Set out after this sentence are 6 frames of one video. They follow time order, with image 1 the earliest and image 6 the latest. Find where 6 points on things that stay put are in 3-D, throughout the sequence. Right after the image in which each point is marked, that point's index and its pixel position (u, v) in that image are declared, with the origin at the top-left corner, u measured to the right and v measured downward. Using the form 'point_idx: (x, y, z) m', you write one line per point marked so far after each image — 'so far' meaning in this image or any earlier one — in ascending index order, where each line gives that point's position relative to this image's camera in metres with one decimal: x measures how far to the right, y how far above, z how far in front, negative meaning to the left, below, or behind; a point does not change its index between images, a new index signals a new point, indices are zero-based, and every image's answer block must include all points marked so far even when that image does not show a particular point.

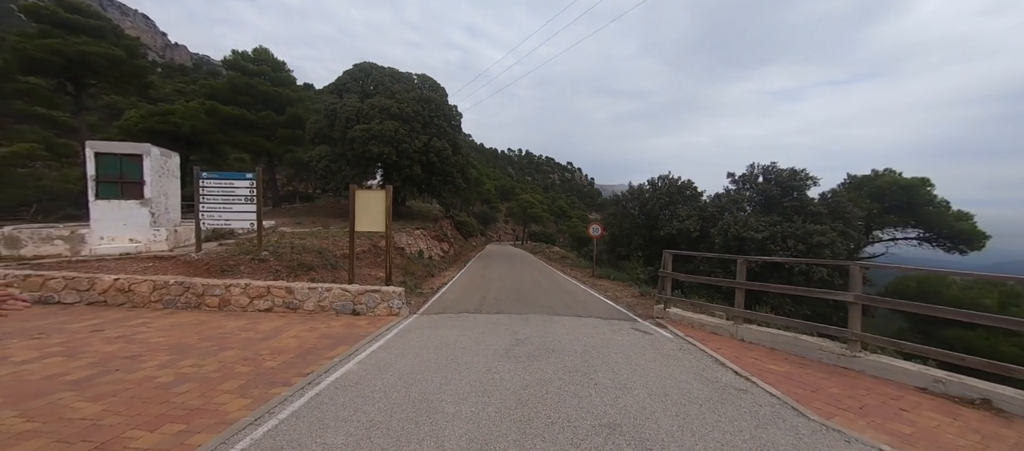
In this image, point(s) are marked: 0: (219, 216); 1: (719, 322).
0: (-8.8, +0.3, +10.1) m
1: (+5.0, -2.3, +8.2) m
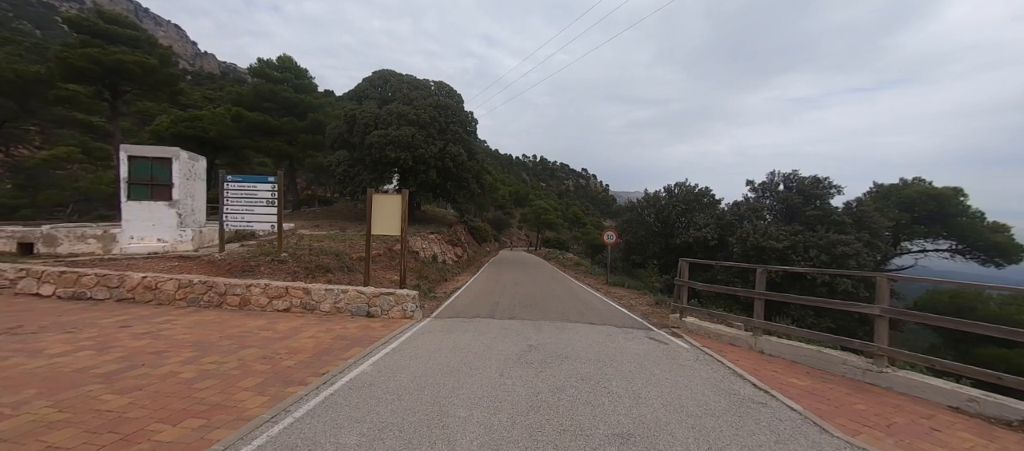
0: (-8.4, +0.2, +10.4) m
1: (+5.3, -2.5, +7.9) m
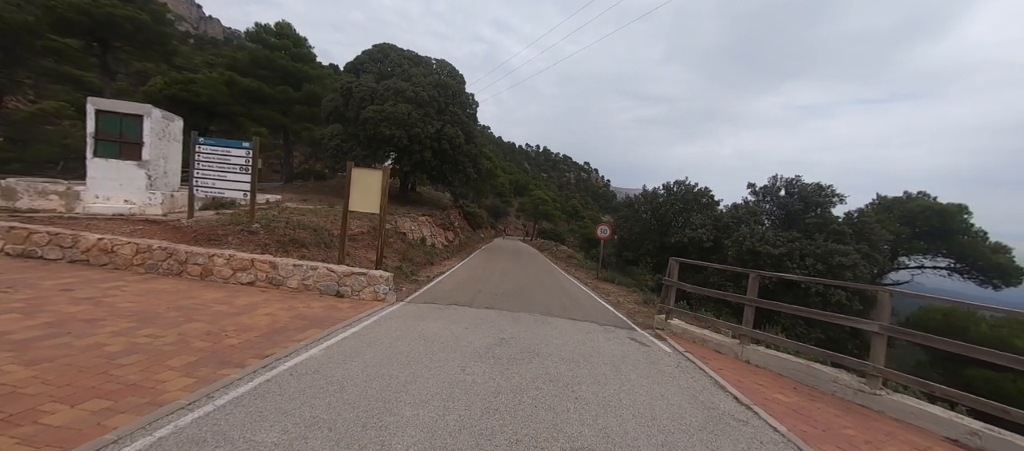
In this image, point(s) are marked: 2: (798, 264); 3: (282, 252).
0: (-8.7, +1.2, +9.8) m
1: (+4.7, -2.6, +7.5) m
2: (+16.0, -2.2, +18.8) m
3: (-6.5, -0.8, +9.6) m
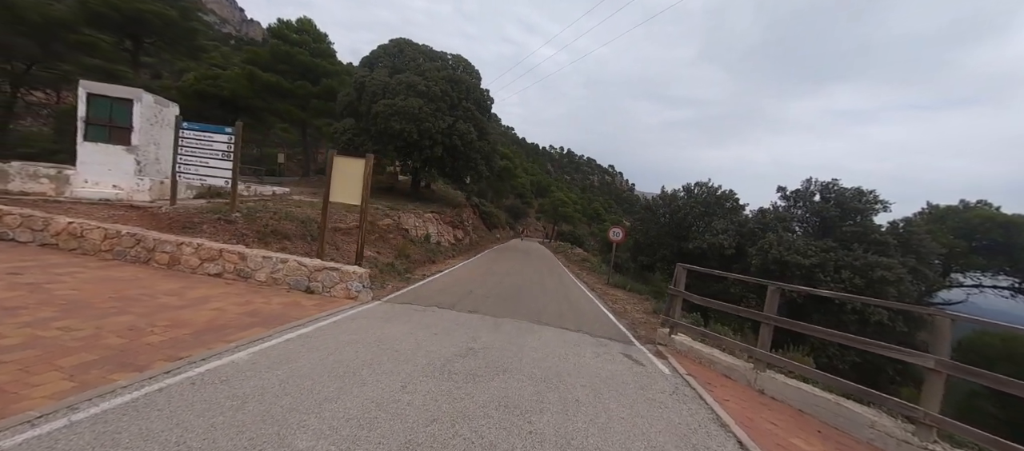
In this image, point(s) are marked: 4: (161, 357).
0: (-9.0, +1.6, +9.5) m
1: (+4.2, -2.6, +6.4) m
2: (+16.2, -2.6, +17.0) m
3: (-6.8, -0.5, +9.1) m
4: (-4.4, -1.6, +4.2) m
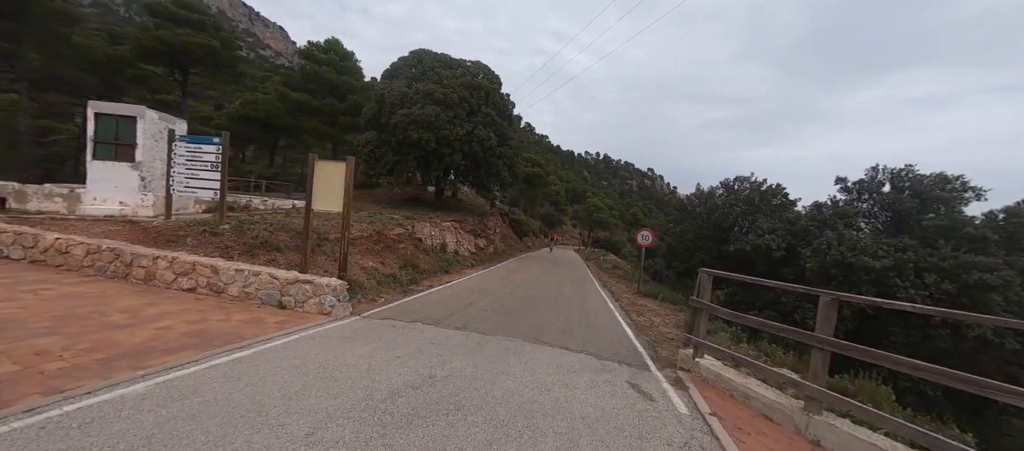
0: (-9.1, +1.2, +9.4) m
1: (+3.8, -2.5, +4.8) m
2: (+16.8, -2.4, +14.1) m
3: (-6.9, -0.8, +8.8) m
4: (-5.0, -1.7, +3.6) m
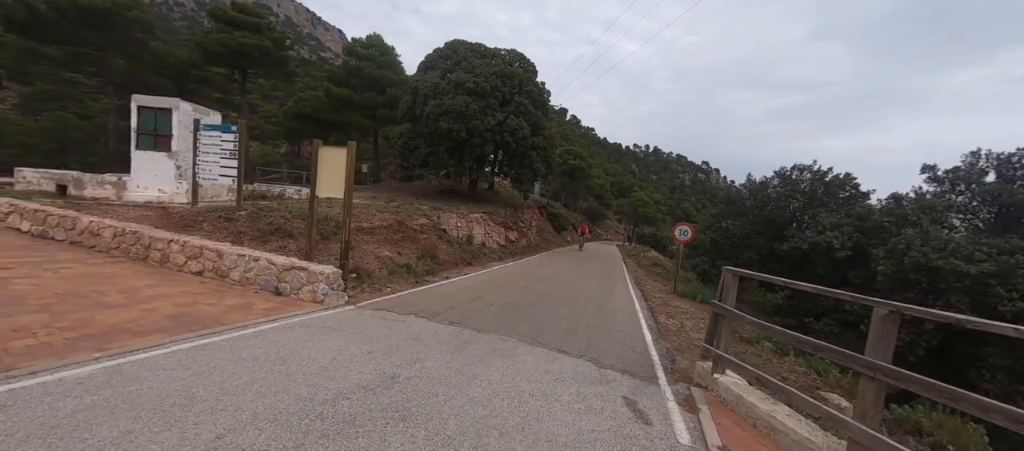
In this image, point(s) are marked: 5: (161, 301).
0: (-8.8, +1.6, +9.8) m
1: (+3.4, -2.4, +3.8) m
2: (+17.4, -2.3, +11.4) m
3: (-6.8, -0.4, +8.9) m
4: (-5.5, -1.5, +3.6) m
5: (-6.2, -1.3, +6.0) m
